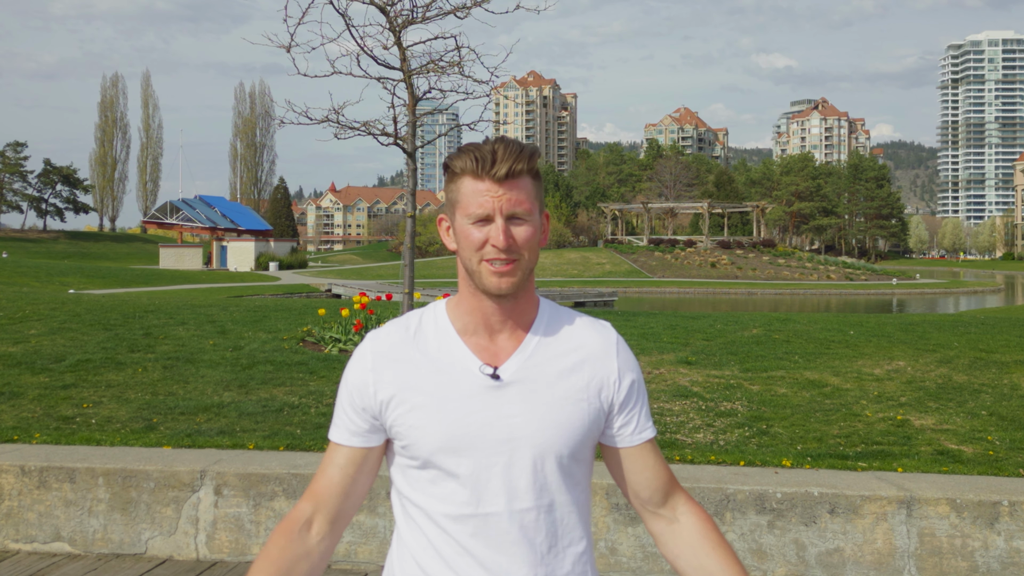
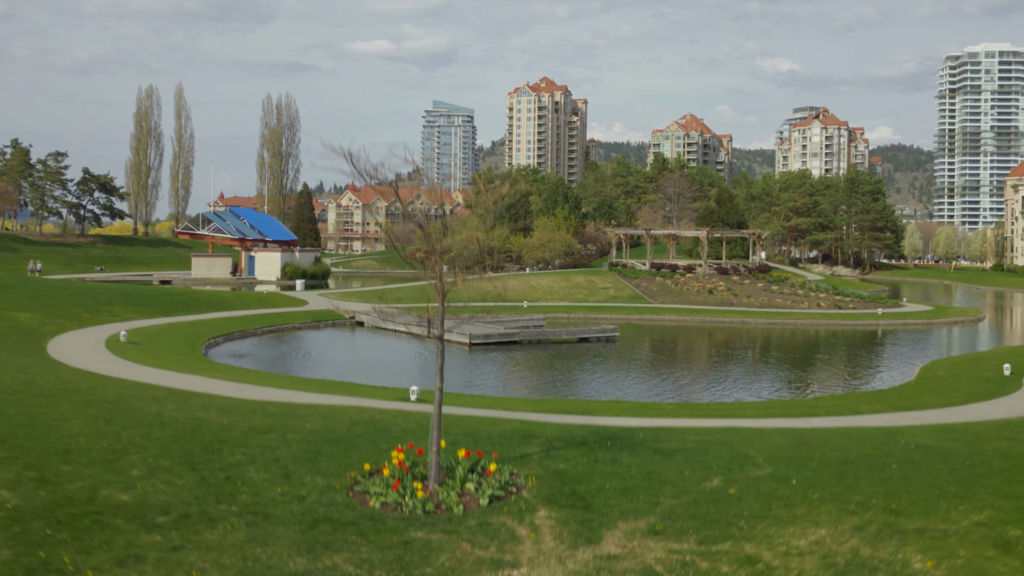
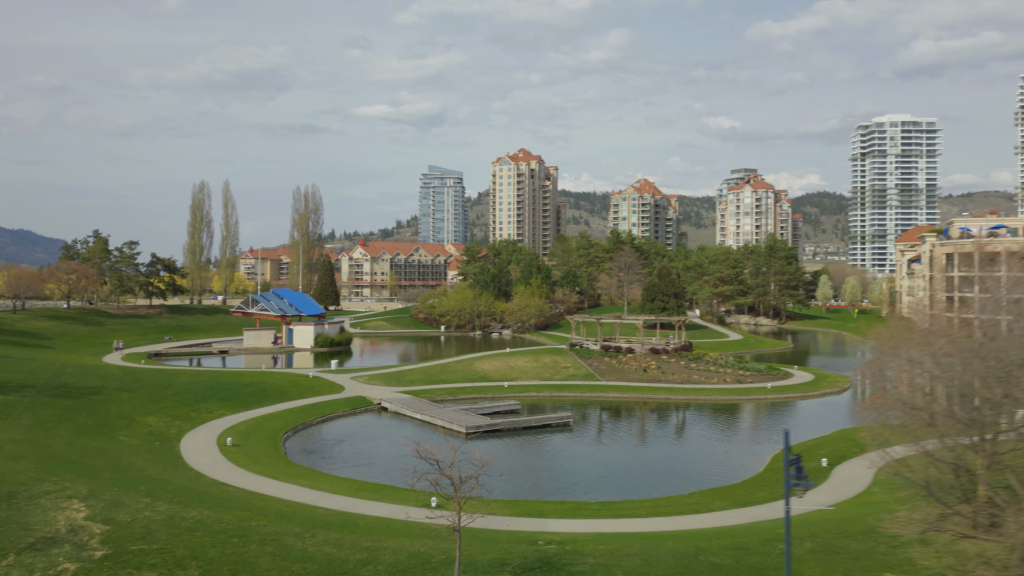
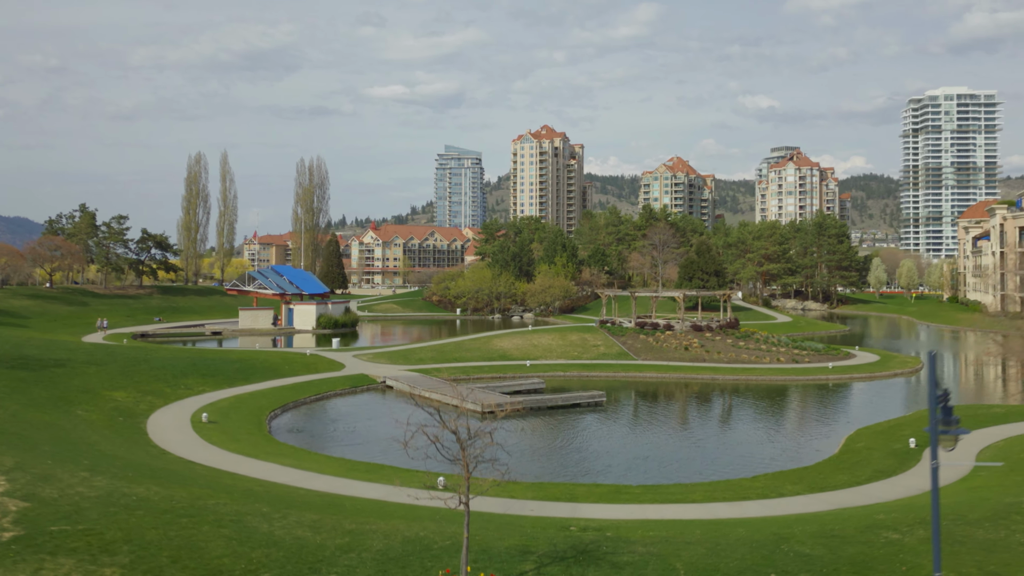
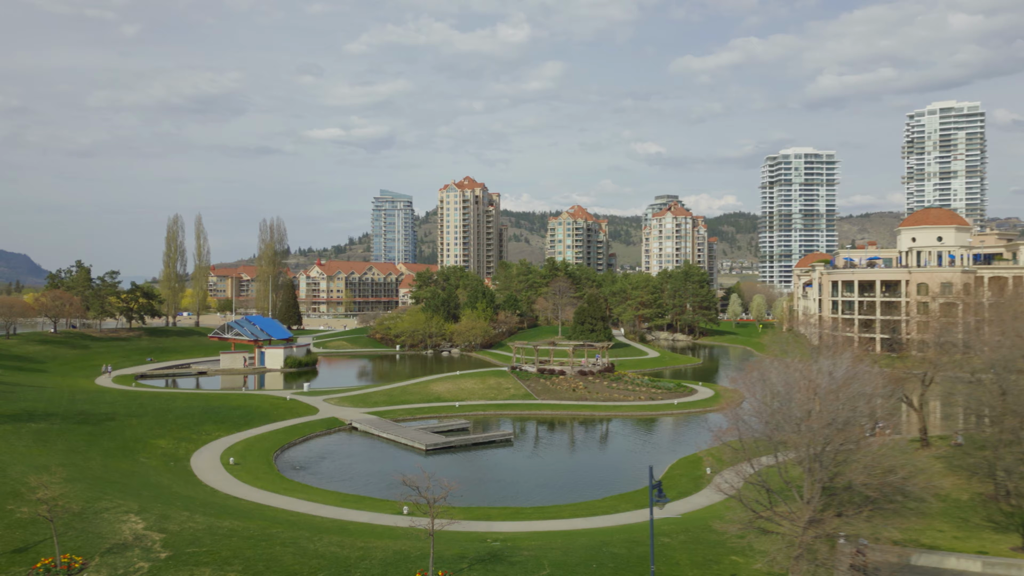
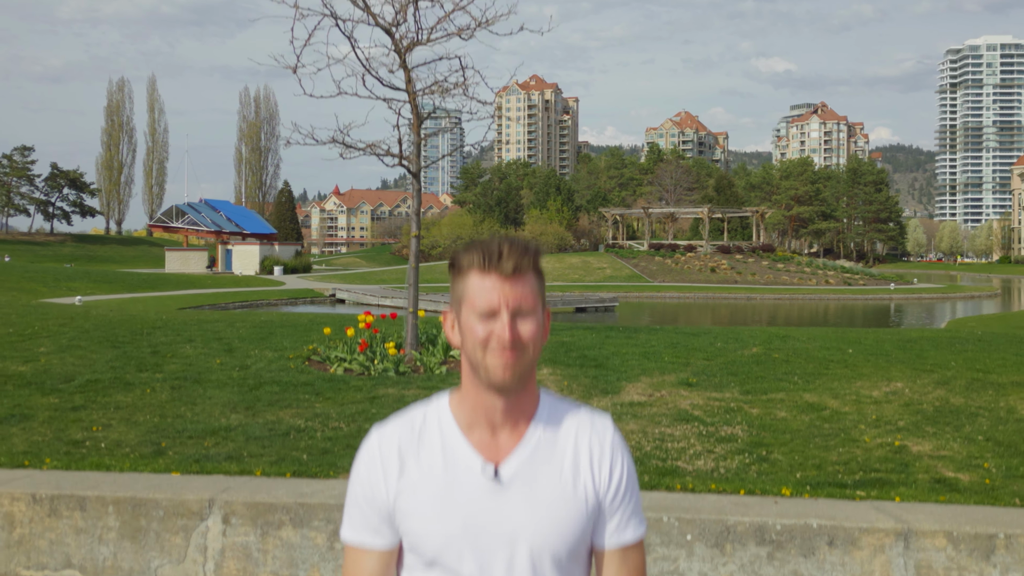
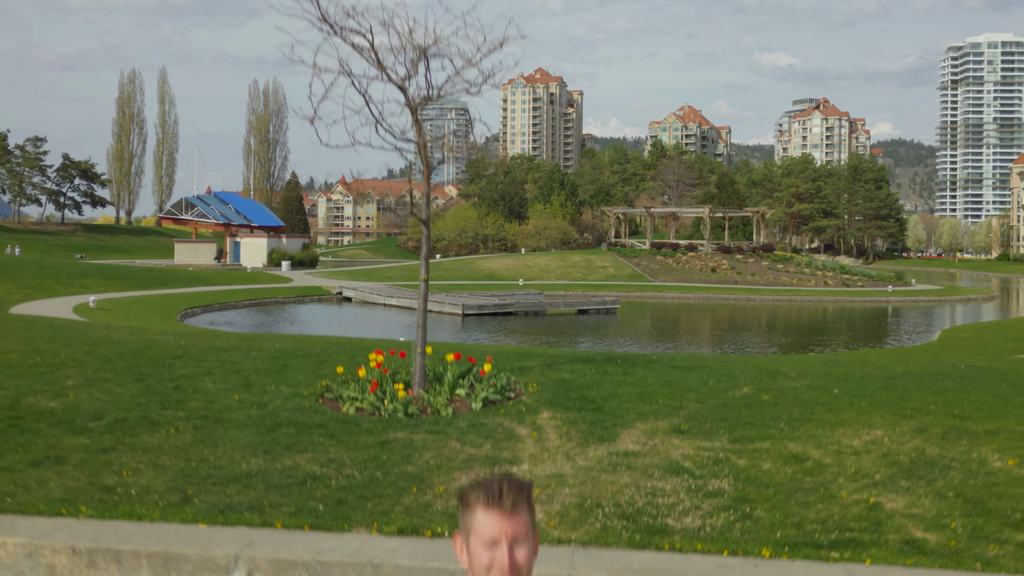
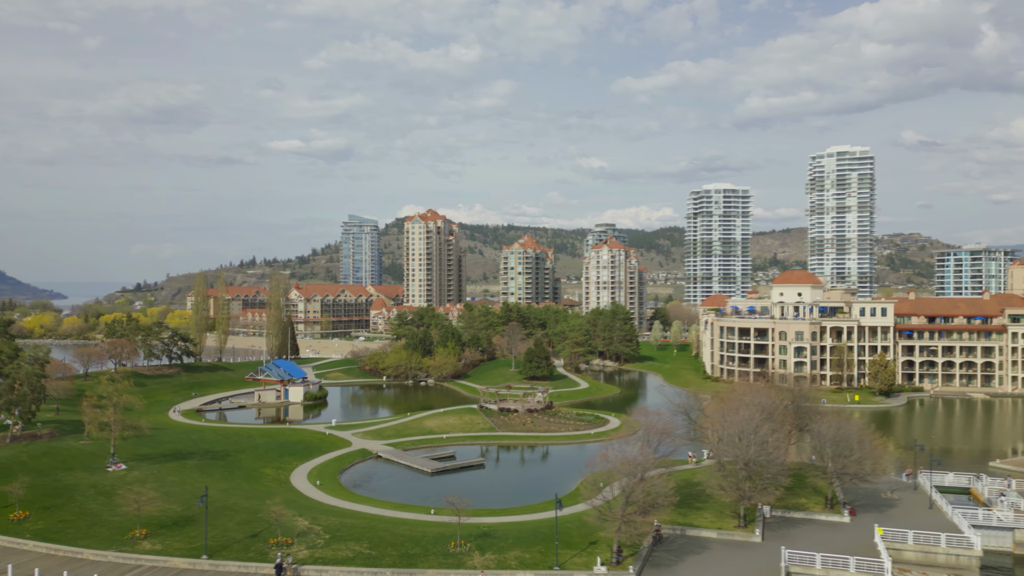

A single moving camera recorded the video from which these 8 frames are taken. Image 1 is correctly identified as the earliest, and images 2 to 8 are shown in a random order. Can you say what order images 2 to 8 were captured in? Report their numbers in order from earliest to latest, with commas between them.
6, 7, 2, 4, 3, 5, 8
